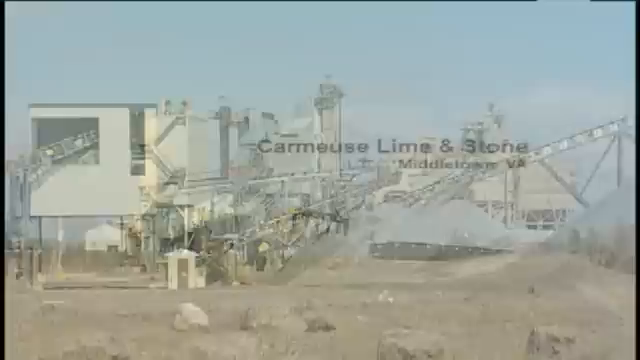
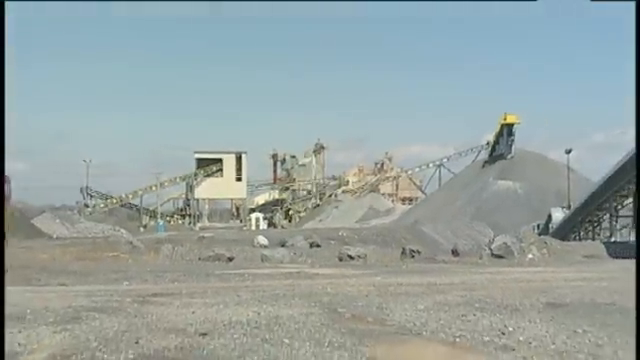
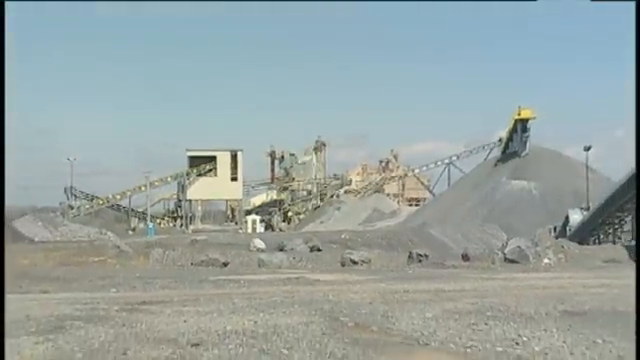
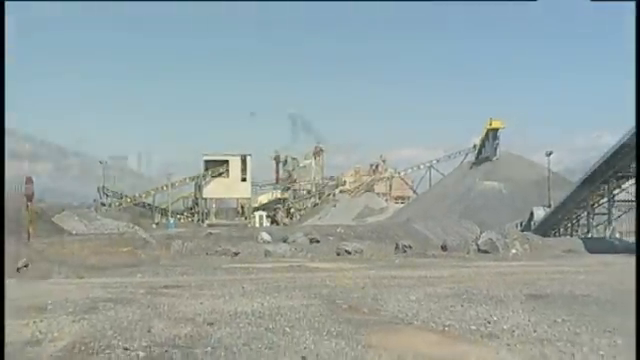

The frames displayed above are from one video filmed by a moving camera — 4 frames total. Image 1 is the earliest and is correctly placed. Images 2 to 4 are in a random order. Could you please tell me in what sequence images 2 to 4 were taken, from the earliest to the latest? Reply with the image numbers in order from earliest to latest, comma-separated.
3, 2, 4
